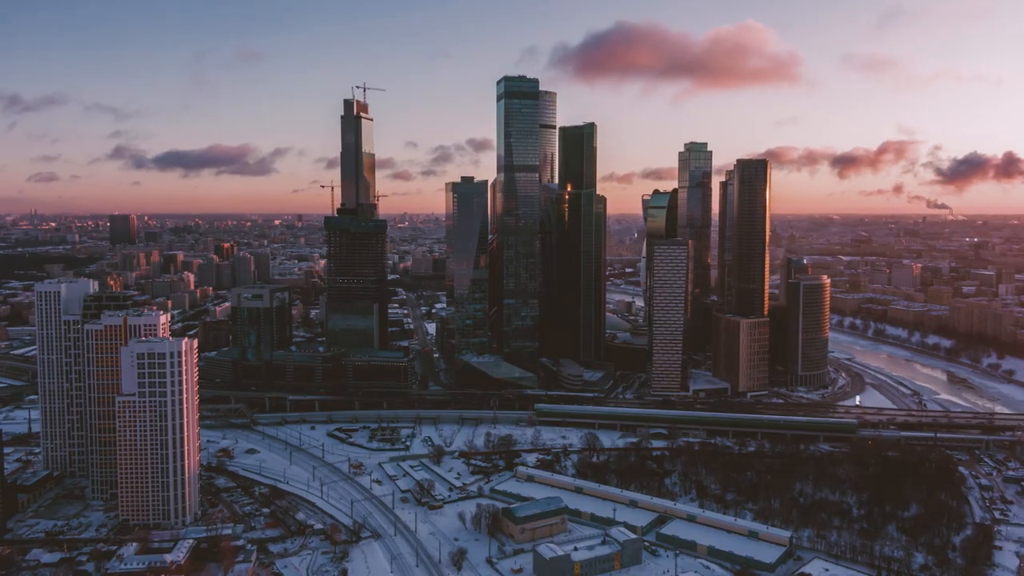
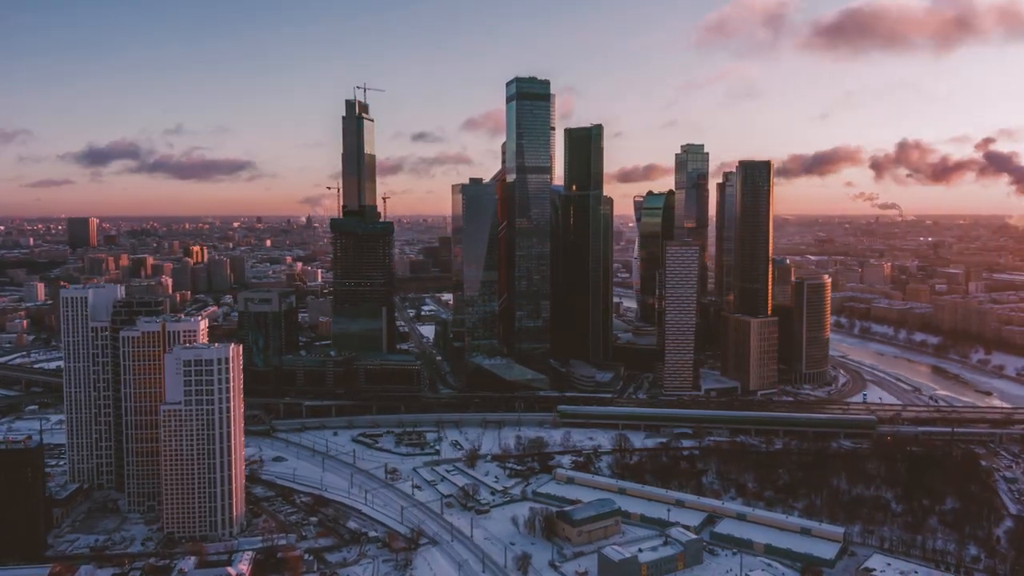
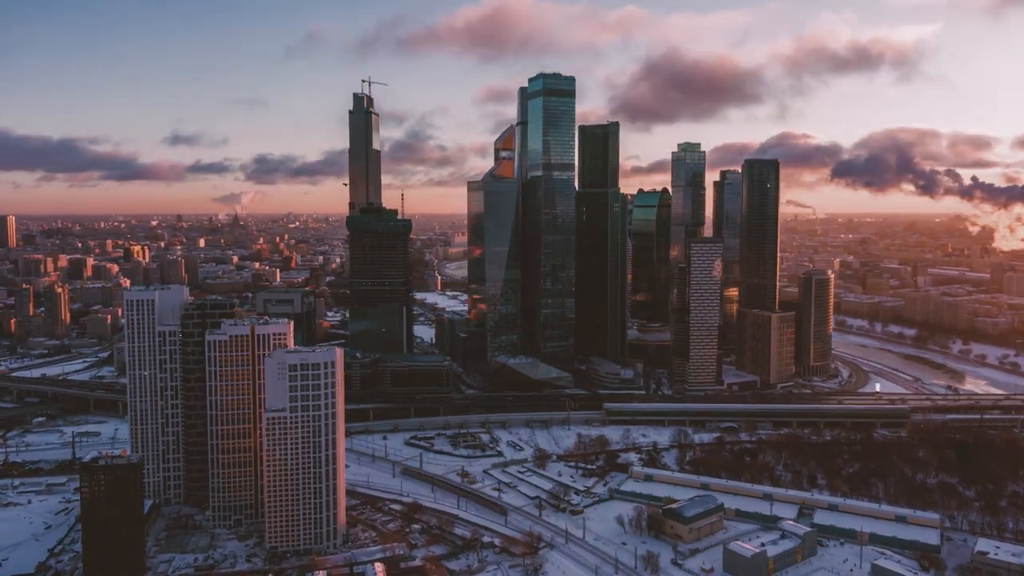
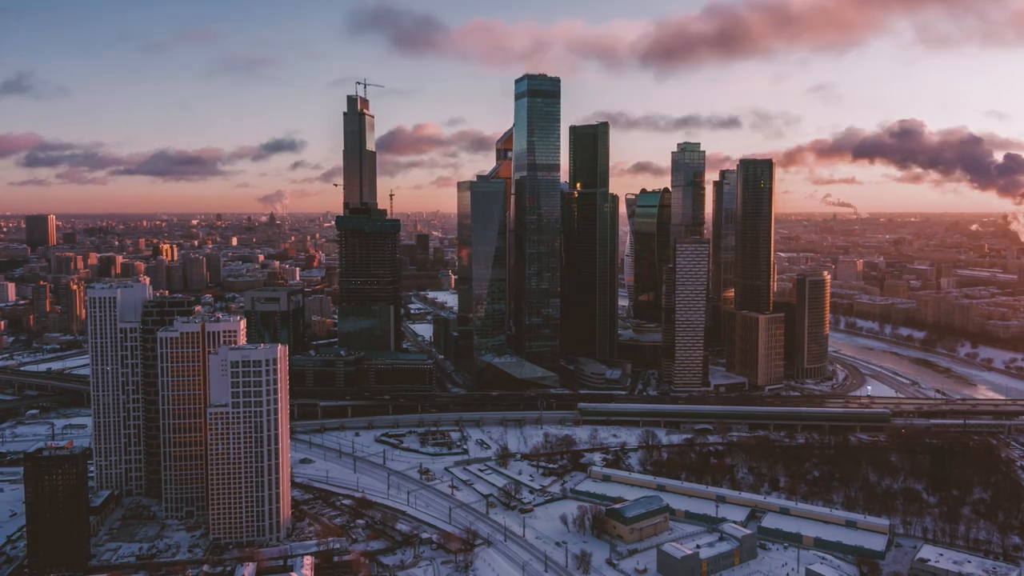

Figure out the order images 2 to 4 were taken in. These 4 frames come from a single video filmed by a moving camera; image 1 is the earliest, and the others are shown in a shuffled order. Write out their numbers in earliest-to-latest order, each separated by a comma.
2, 4, 3
